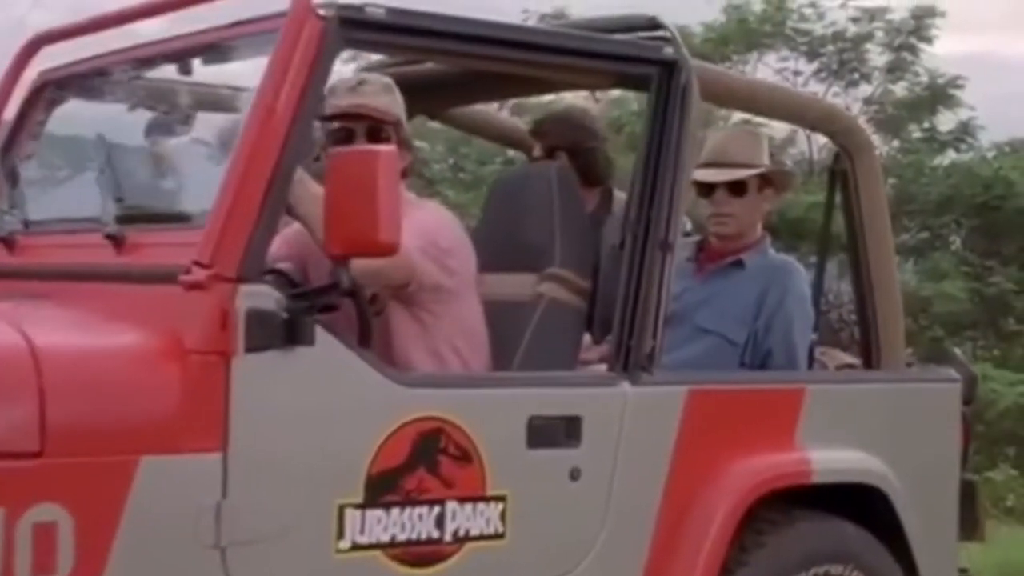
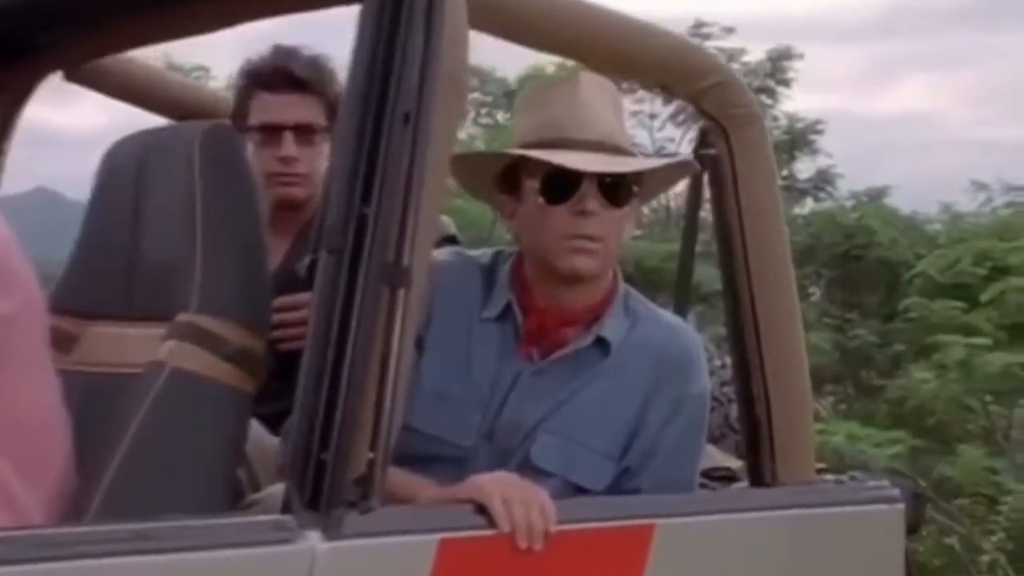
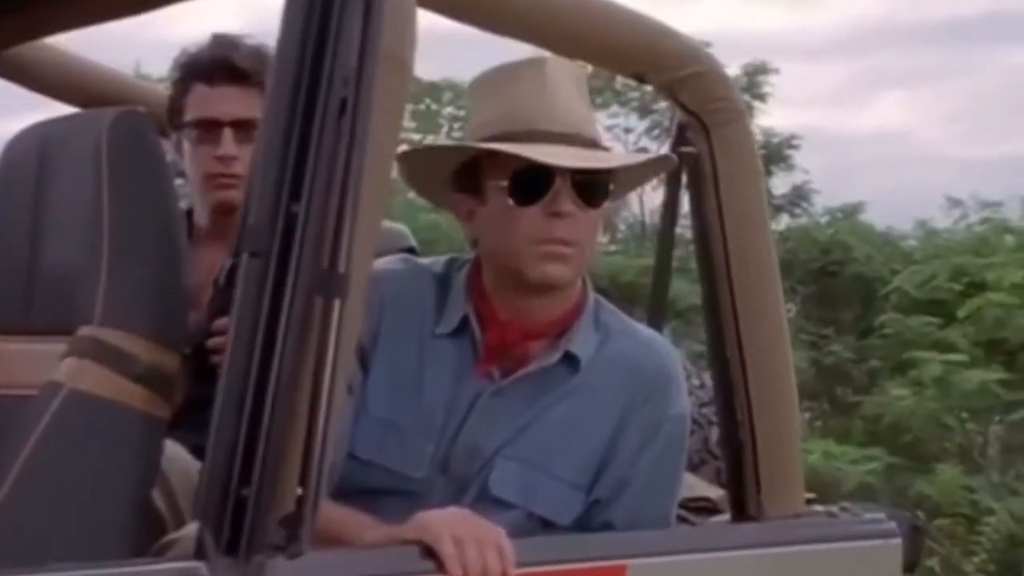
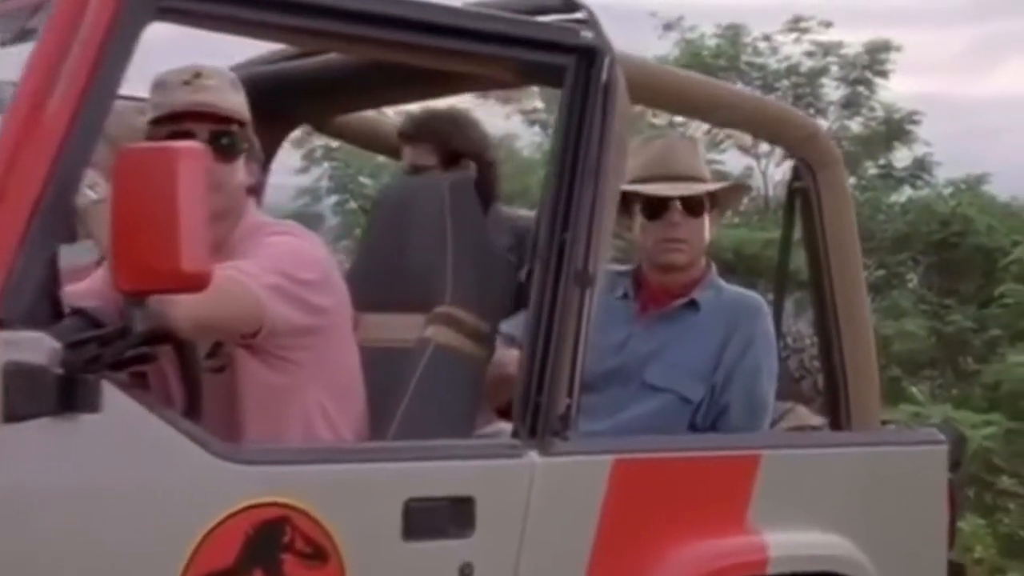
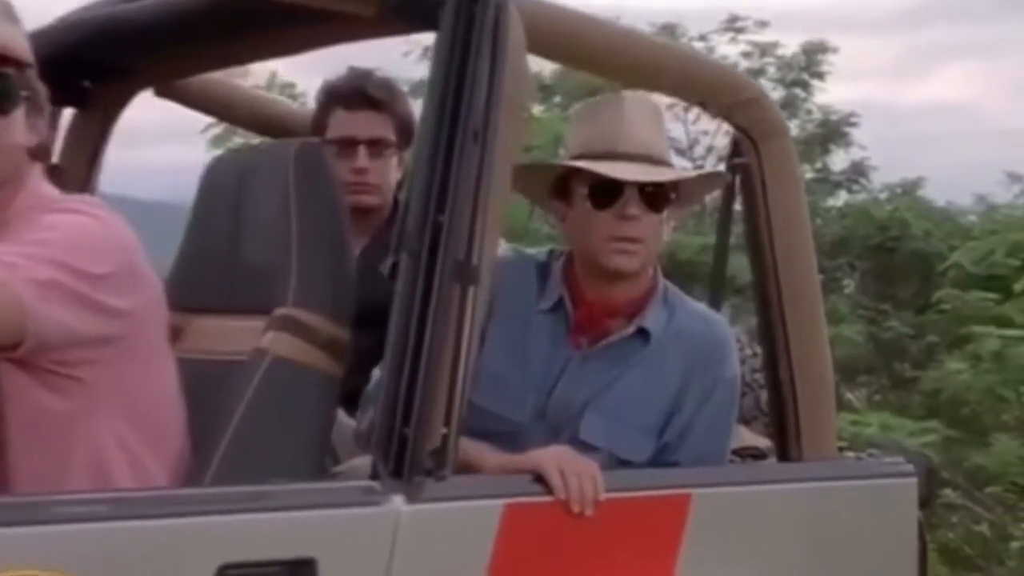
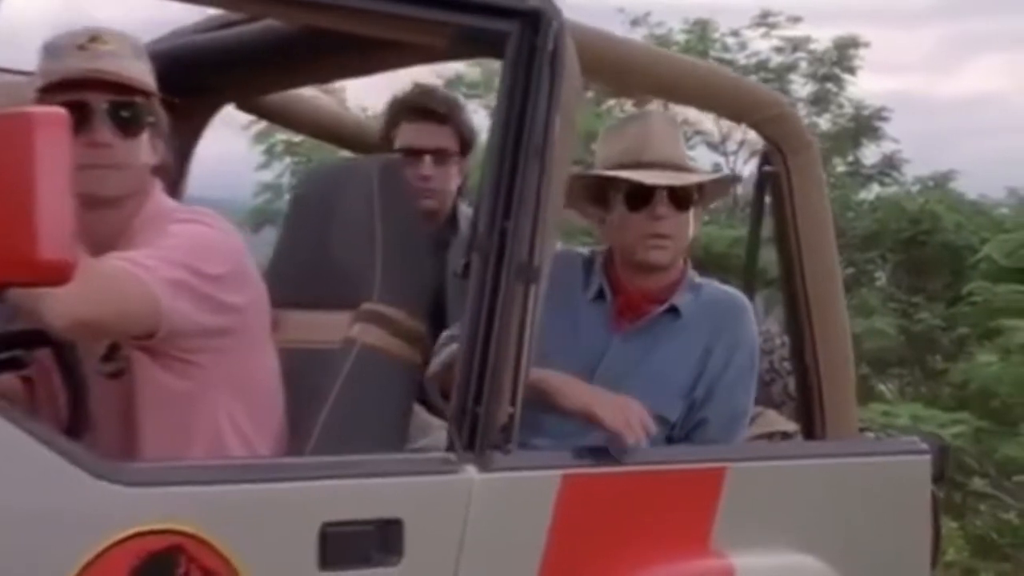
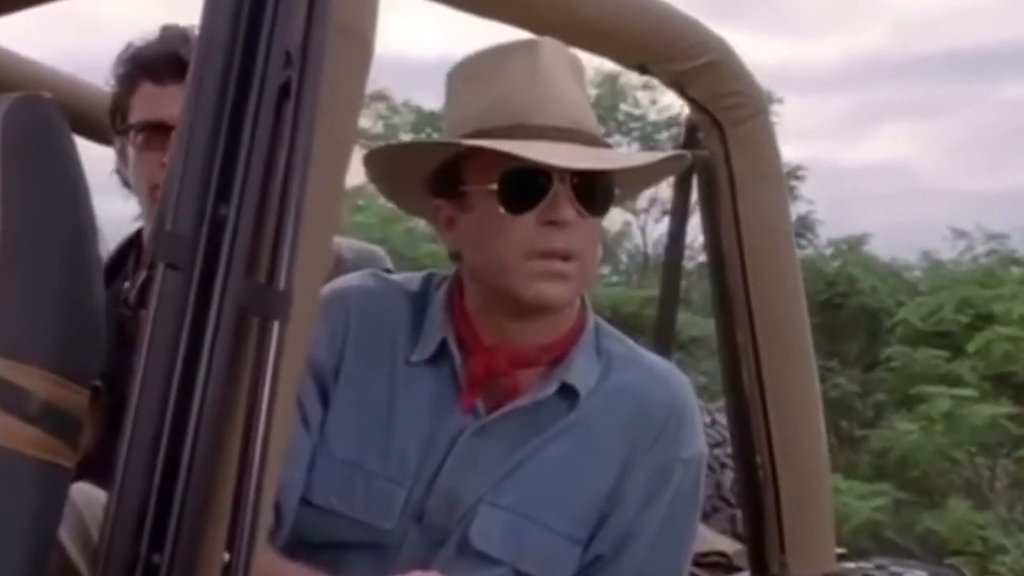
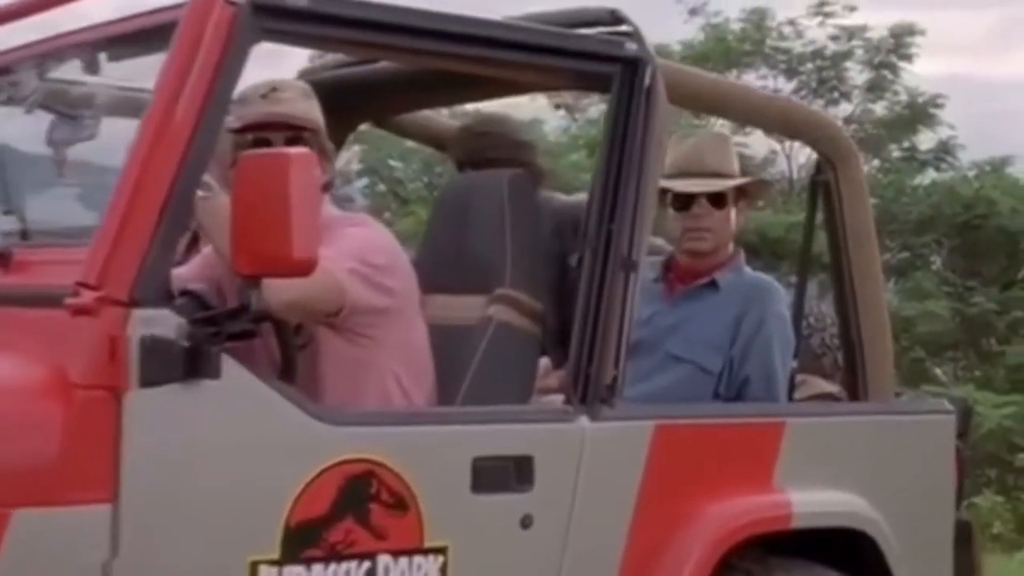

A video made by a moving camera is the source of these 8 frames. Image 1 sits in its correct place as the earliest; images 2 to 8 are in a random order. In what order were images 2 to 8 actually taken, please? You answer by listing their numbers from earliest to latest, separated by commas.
8, 4, 6, 5, 2, 3, 7
